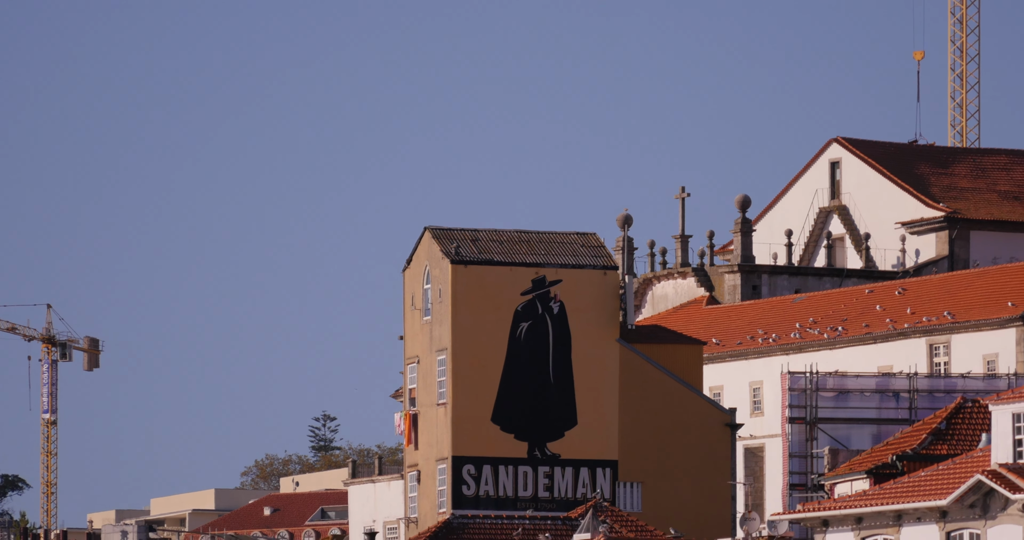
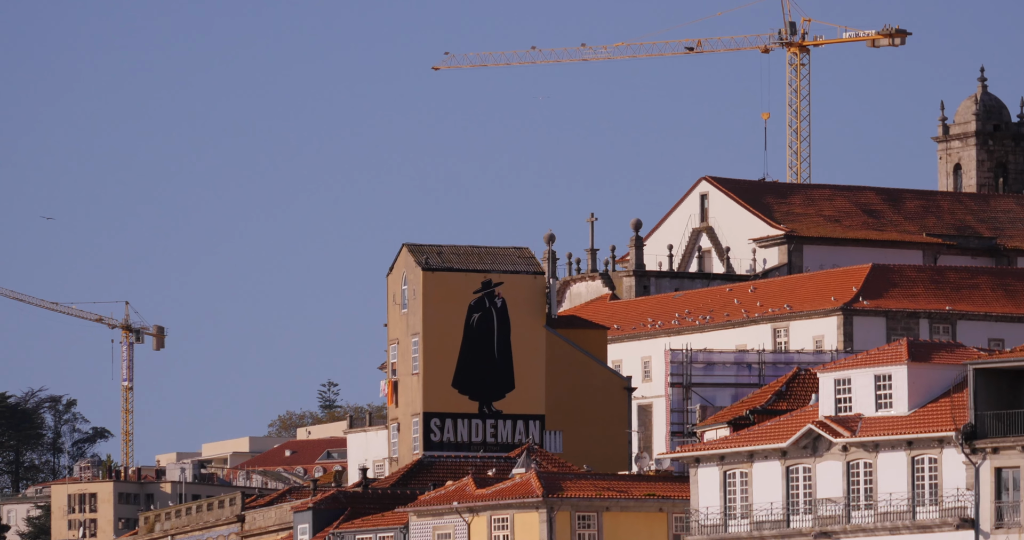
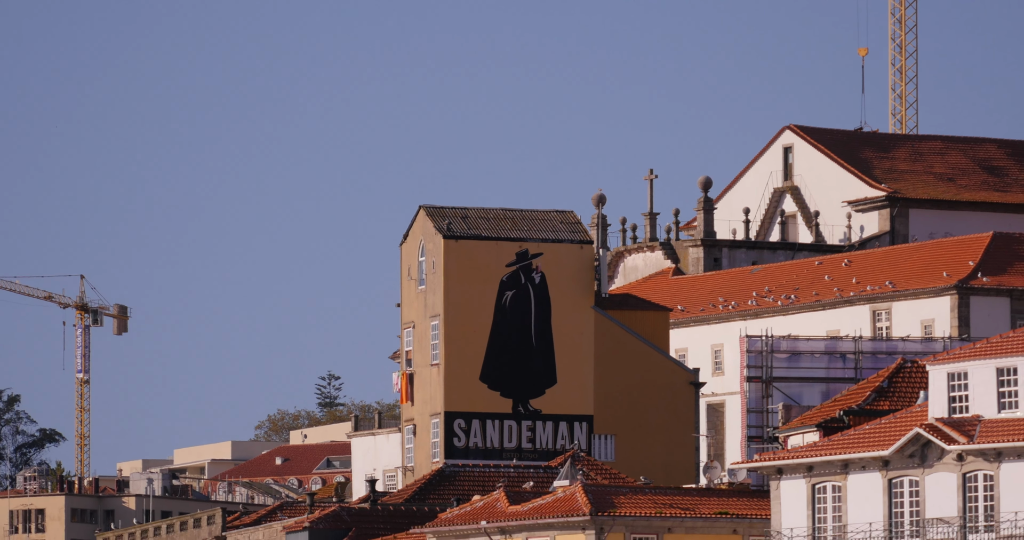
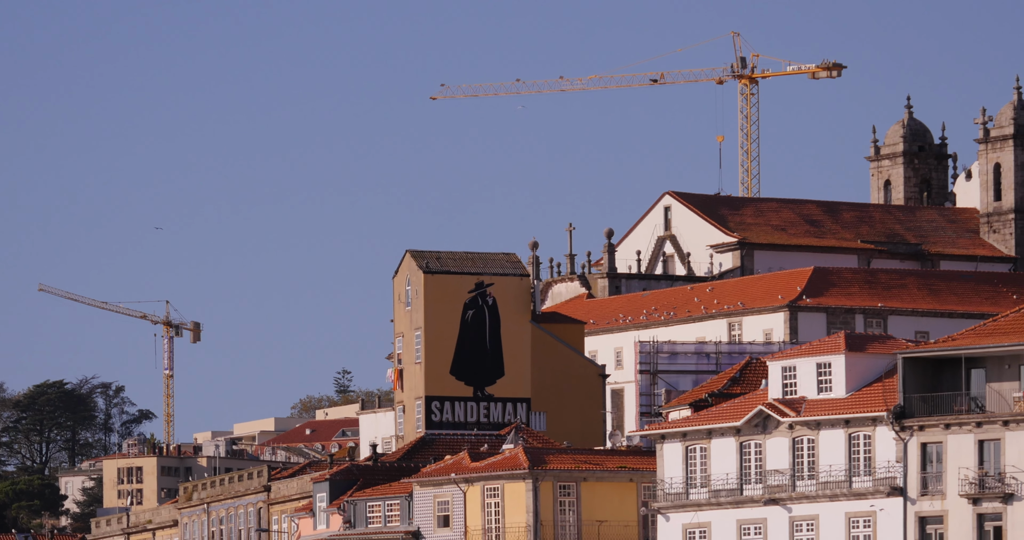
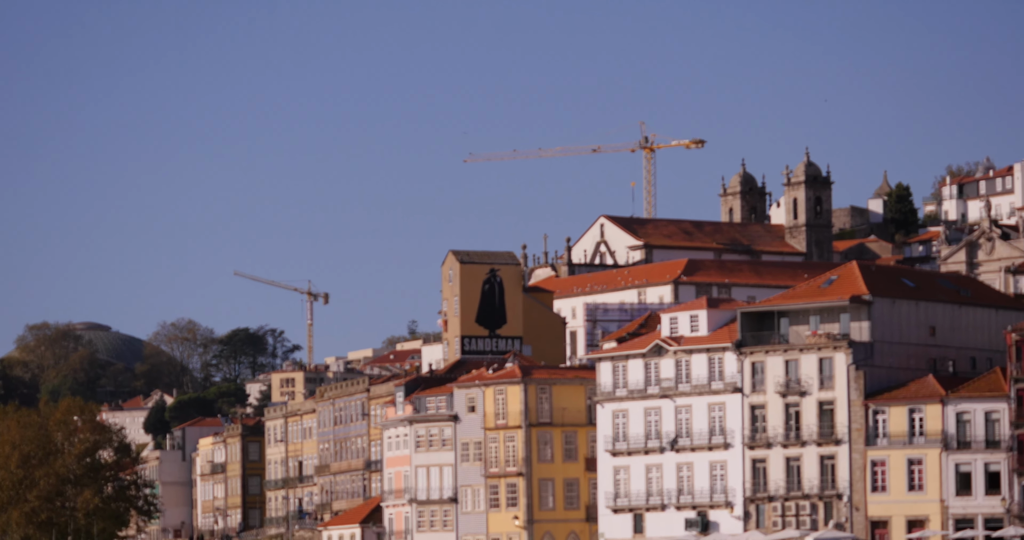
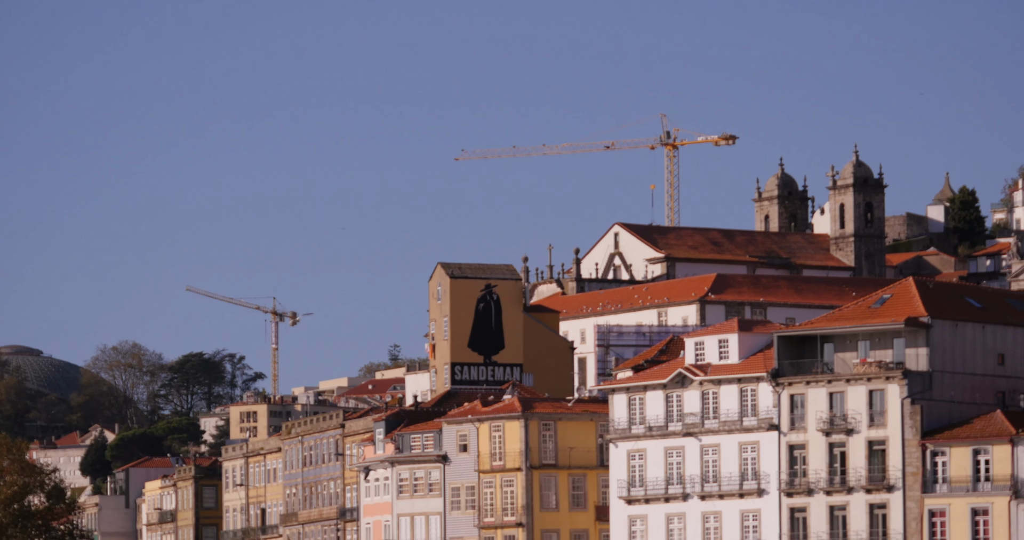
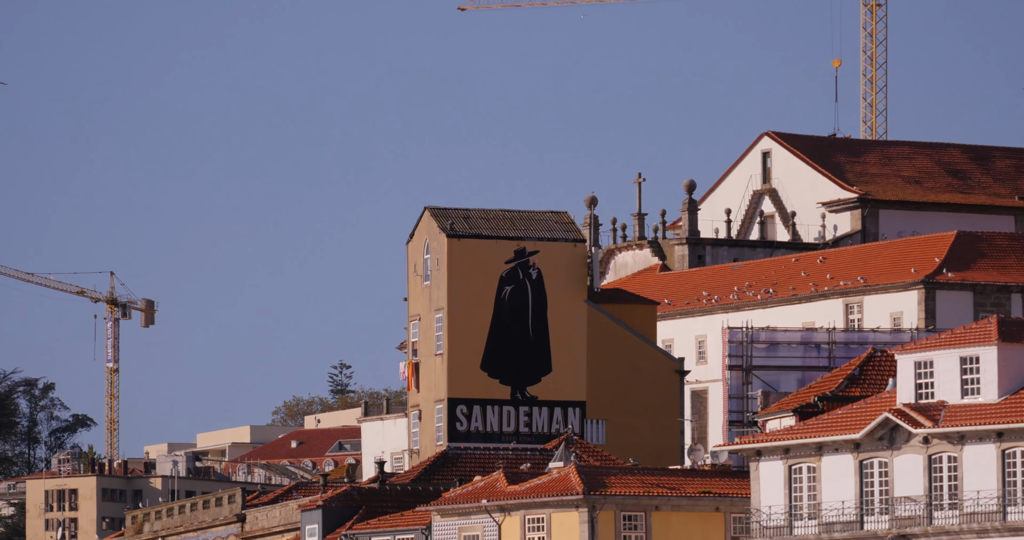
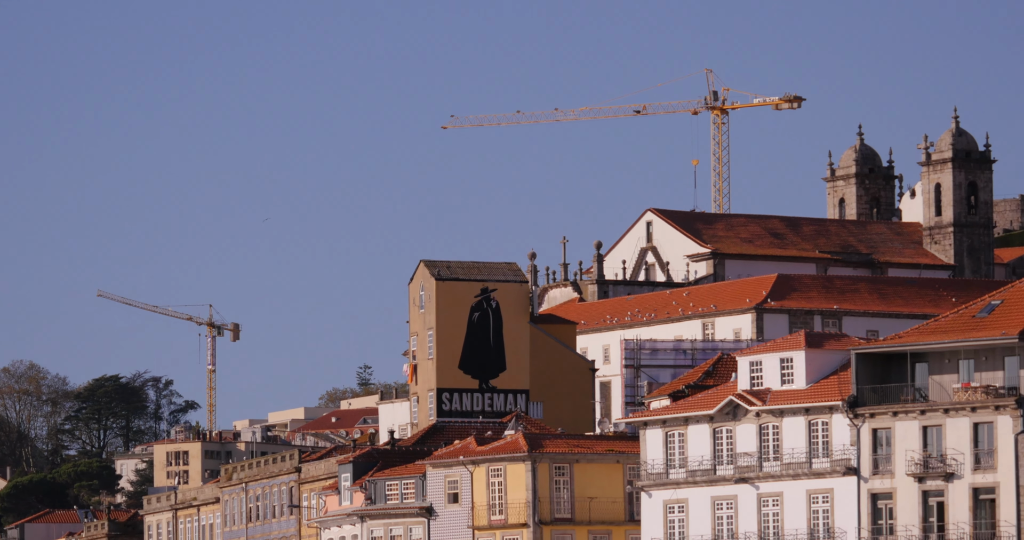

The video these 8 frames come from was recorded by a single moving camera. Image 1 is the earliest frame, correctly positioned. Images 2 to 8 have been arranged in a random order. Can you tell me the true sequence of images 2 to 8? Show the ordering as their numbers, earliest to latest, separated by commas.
3, 7, 2, 4, 8, 6, 5
